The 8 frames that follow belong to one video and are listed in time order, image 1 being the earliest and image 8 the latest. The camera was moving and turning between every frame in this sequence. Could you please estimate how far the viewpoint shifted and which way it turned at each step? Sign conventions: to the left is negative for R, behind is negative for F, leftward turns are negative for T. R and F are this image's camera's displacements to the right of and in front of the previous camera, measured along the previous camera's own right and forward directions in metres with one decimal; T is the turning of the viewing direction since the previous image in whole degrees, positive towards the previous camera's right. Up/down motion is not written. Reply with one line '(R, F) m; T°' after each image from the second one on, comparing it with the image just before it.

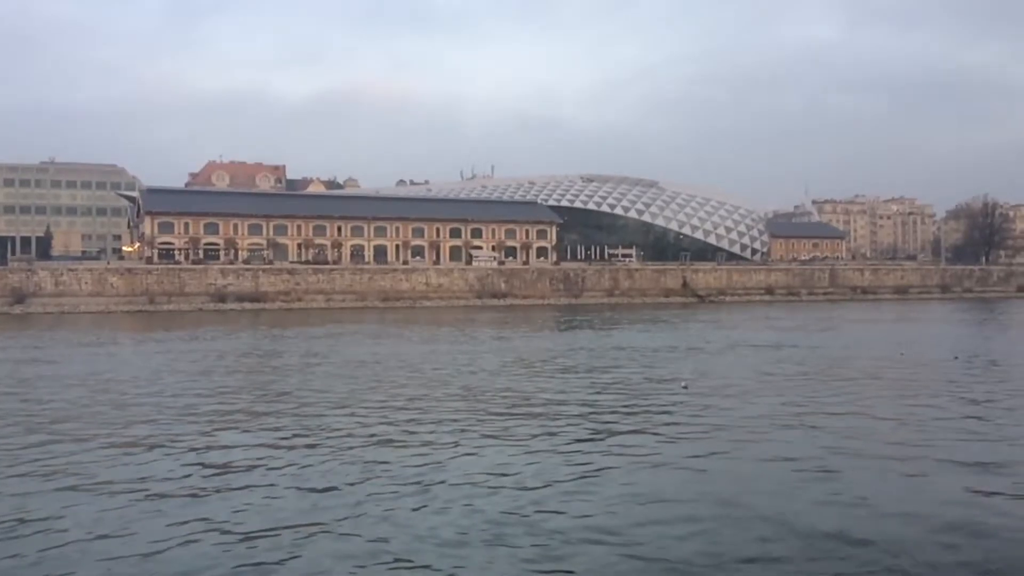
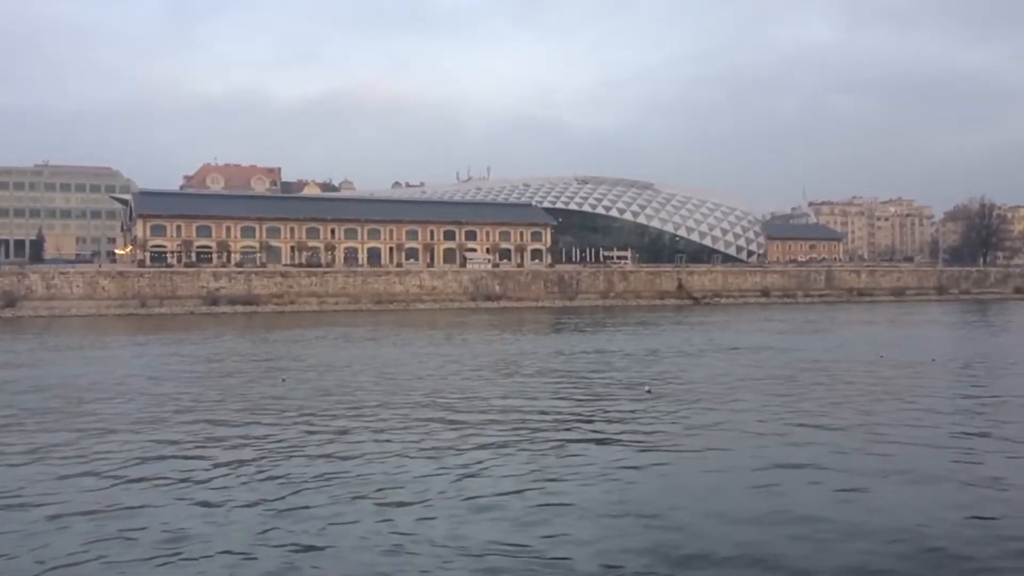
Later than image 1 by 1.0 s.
(+0.8, +0.3) m; 0°
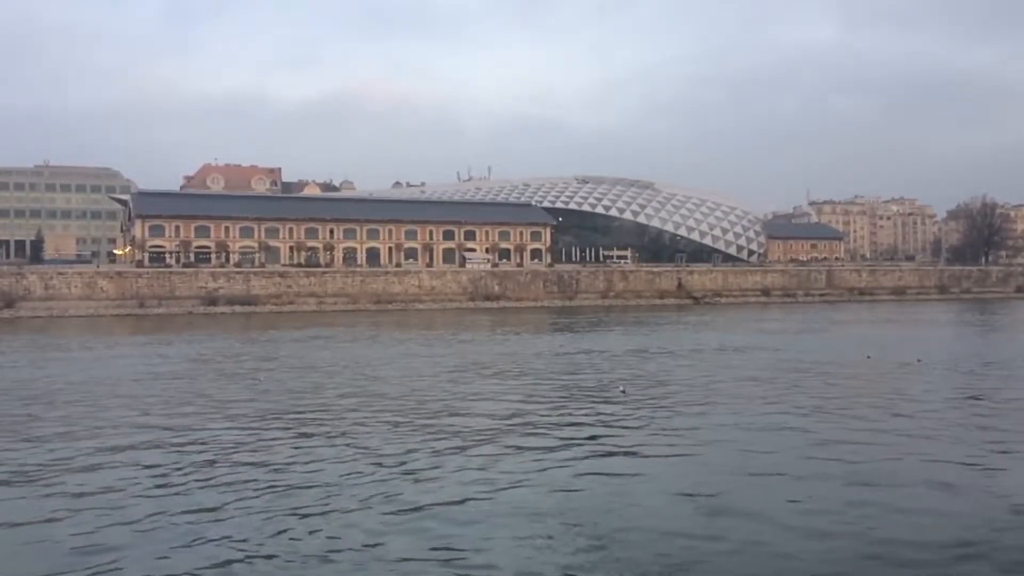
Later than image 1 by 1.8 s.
(+0.6, +0.1) m; 0°
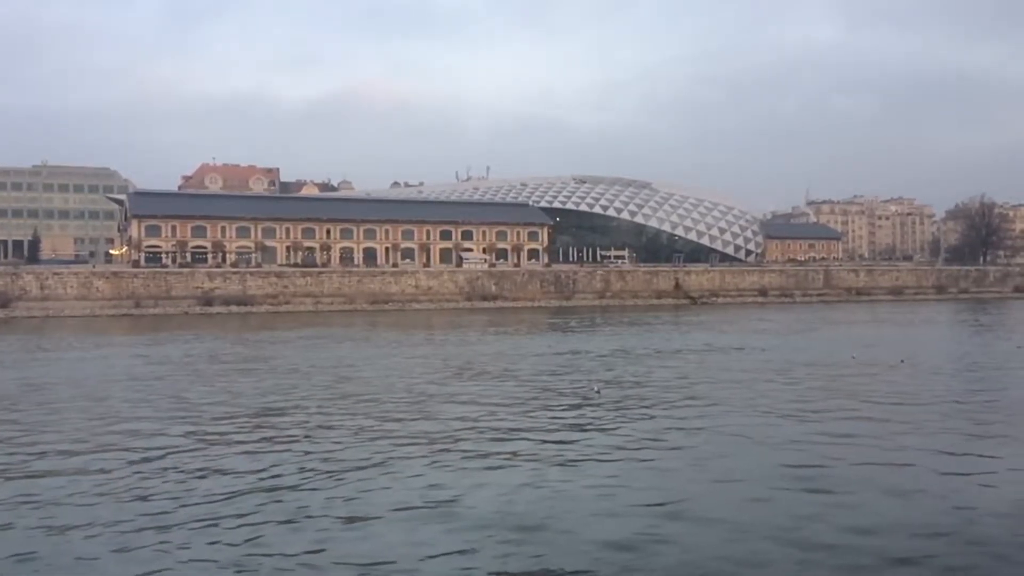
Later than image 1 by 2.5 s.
(+0.5, 0.0) m; 0°
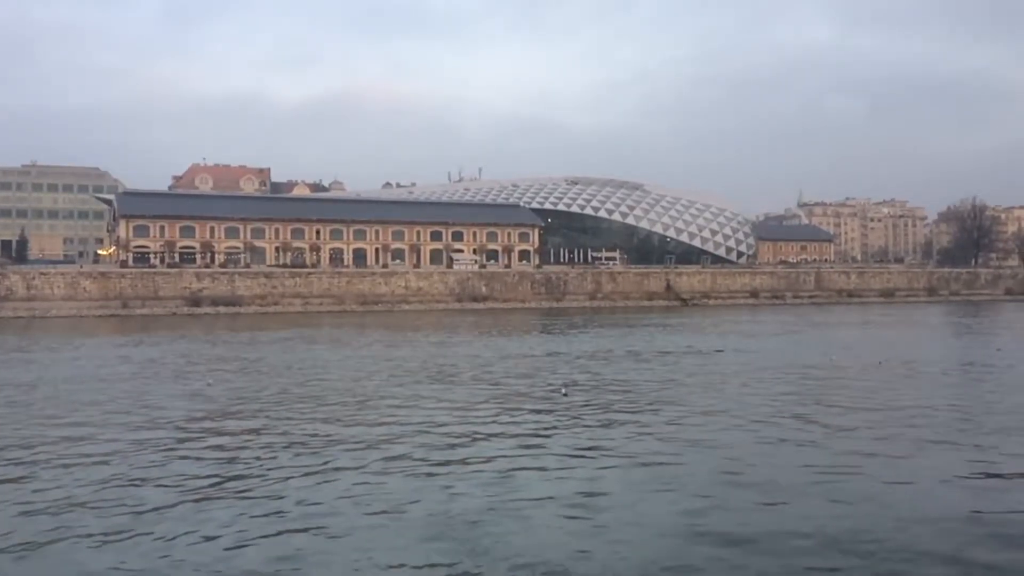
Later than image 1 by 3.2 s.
(+0.6, +0.3) m; 0°
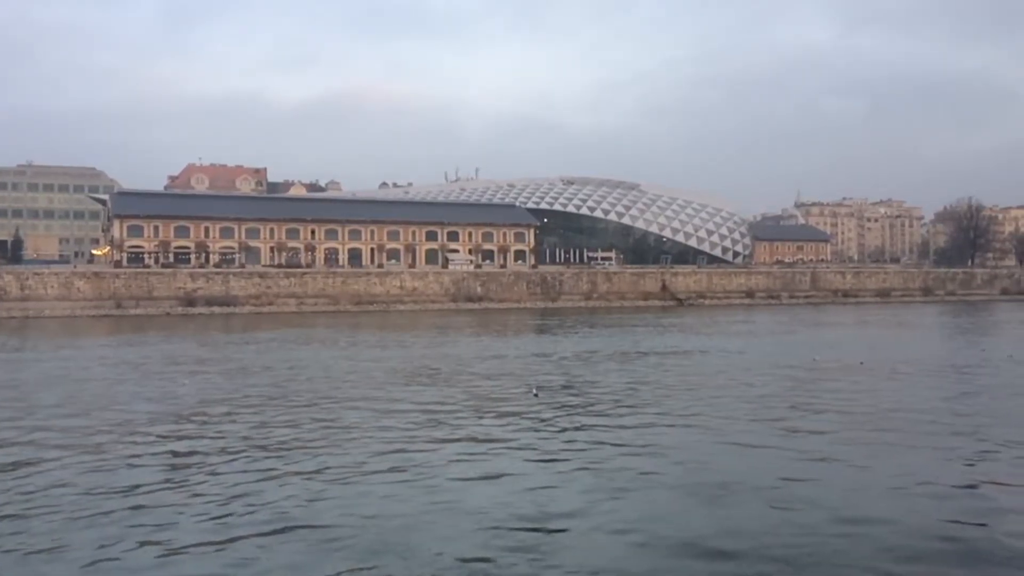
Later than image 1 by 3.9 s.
(+0.5, +0.1) m; 0°
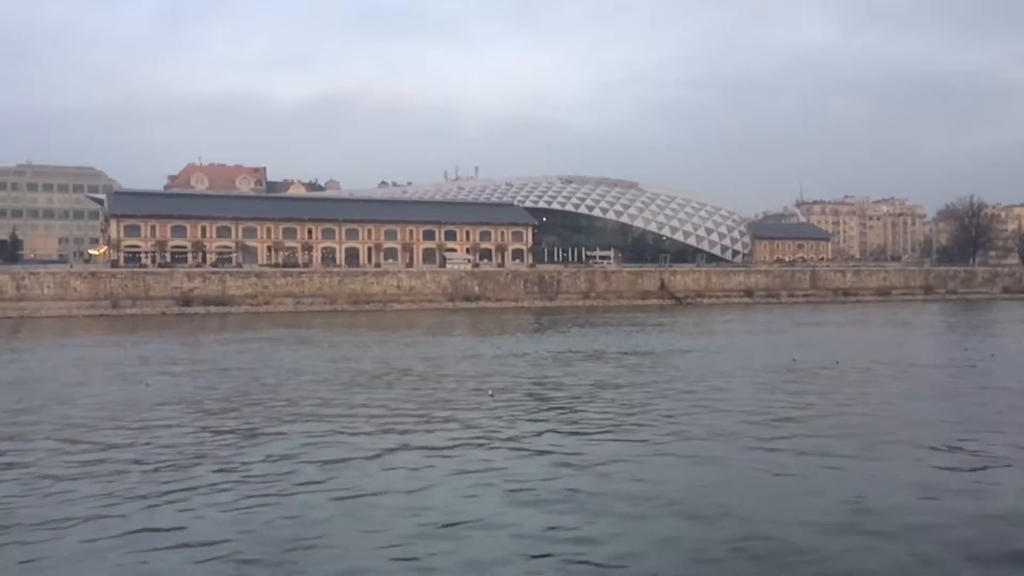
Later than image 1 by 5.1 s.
(+0.9, +0.2) m; 0°
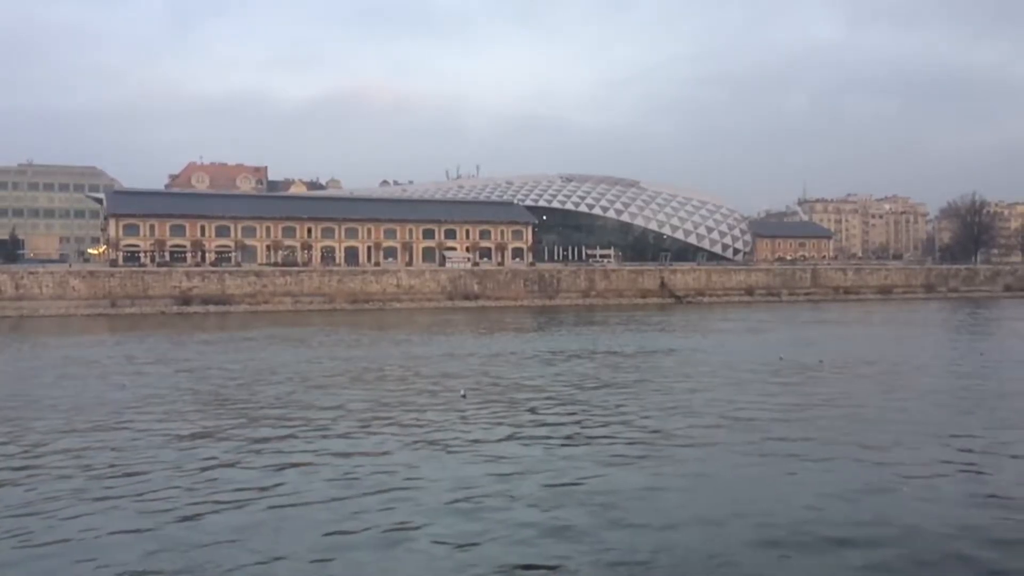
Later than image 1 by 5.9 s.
(+0.6, +0.1) m; 0°
